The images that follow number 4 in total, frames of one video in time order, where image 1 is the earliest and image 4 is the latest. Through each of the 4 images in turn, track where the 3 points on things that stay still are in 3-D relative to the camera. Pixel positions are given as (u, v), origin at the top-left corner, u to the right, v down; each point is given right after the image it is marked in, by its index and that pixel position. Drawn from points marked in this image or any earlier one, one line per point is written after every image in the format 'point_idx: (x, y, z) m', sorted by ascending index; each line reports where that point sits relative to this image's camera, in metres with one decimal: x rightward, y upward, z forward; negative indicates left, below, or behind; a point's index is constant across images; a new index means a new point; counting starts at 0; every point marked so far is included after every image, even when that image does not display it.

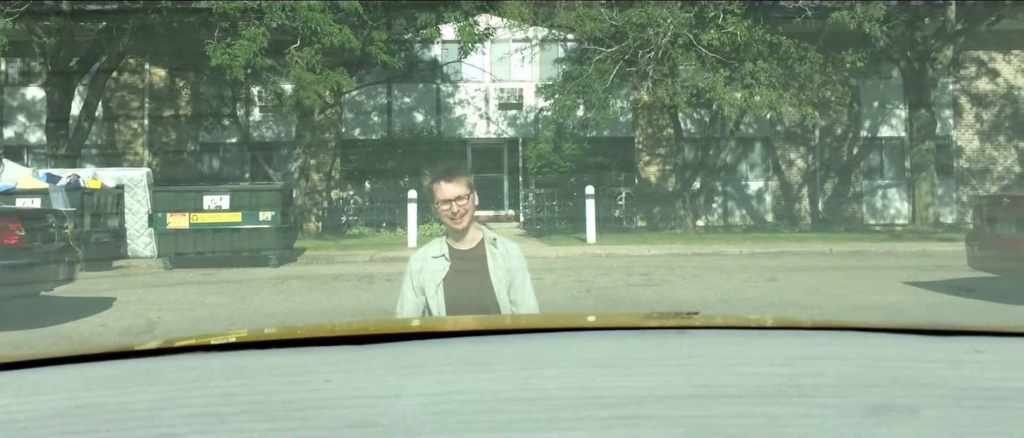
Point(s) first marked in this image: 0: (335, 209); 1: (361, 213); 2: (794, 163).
0: (-1.8, +0.1, +9.4) m
1: (-1.5, +0.1, +9.2) m
2: (+3.6, +0.8, +13.2) m
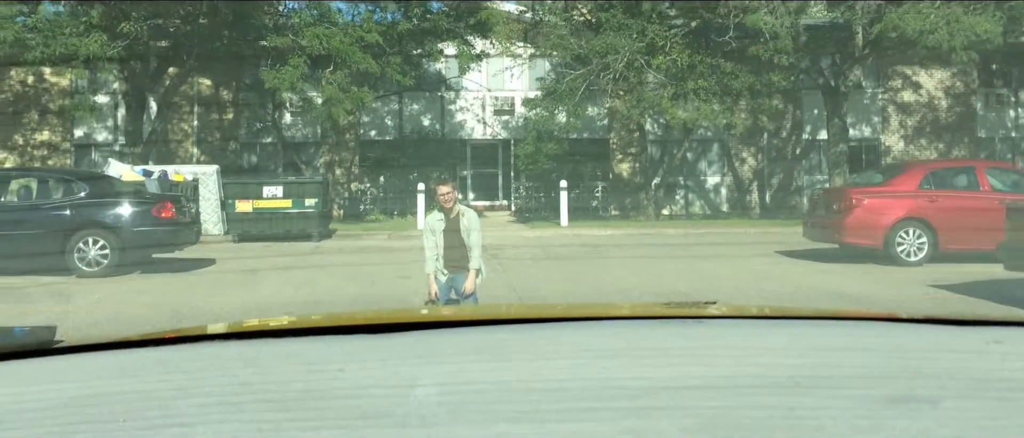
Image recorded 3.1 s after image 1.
0: (-1.9, +0.2, +11.1) m
1: (-1.6, +0.2, +10.9) m
2: (+3.6, +1.0, +14.9) m
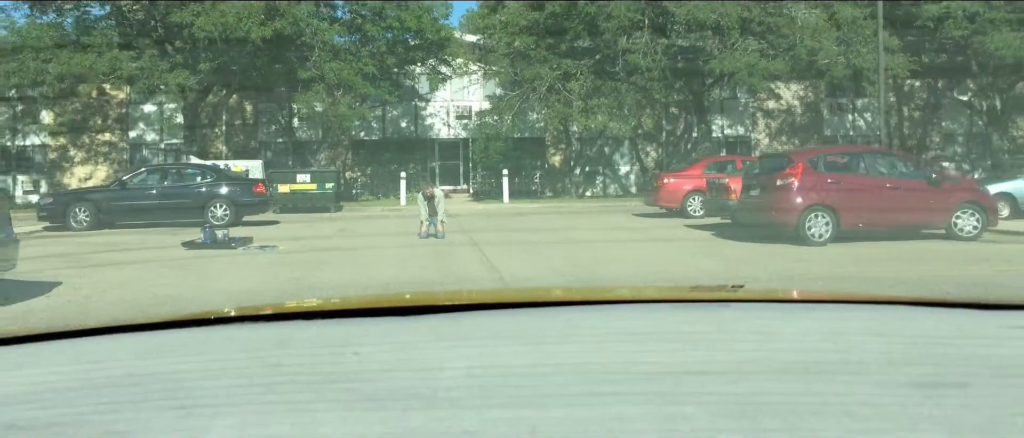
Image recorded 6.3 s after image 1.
0: (-2.6, +0.6, +14.4) m
1: (-2.3, +0.5, +14.2) m
2: (+2.8, +1.3, +18.4) m
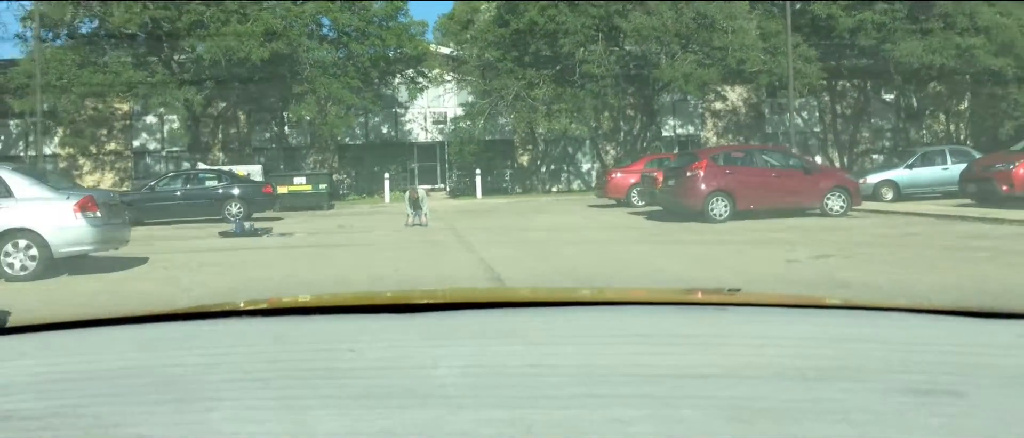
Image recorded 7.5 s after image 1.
0: (-3.1, +0.6, +15.8) m
1: (-2.8, +0.5, +15.6) m
2: (+2.2, +1.5, +19.9) m
